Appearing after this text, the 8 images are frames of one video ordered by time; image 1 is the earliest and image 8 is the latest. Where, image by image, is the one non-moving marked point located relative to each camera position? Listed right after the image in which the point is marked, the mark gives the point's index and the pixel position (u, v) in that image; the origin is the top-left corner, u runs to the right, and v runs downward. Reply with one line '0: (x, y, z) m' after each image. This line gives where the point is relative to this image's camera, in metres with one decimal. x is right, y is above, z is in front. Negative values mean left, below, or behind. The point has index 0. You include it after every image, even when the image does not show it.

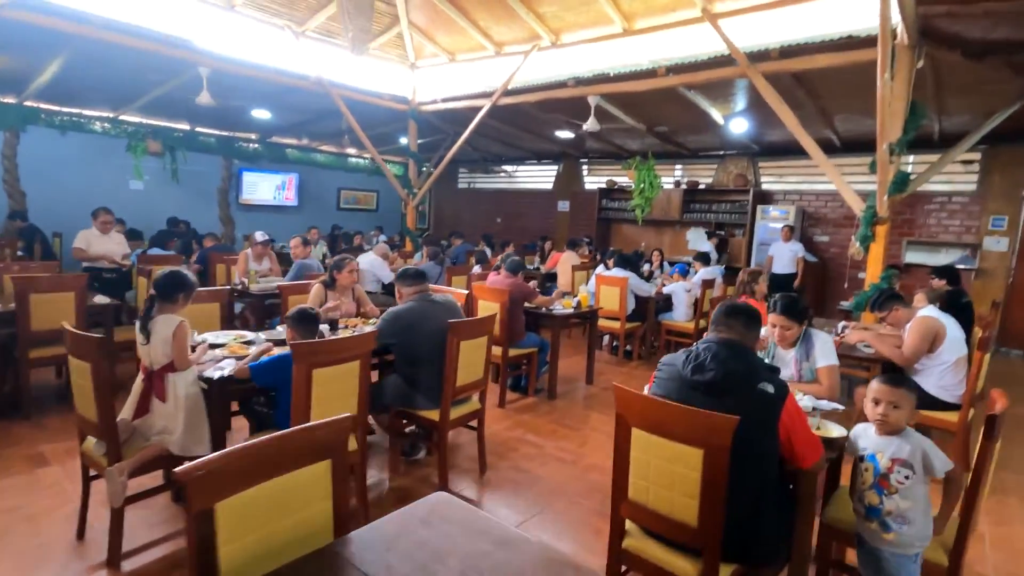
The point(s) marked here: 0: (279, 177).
0: (-4.2, +2.0, +9.6) m
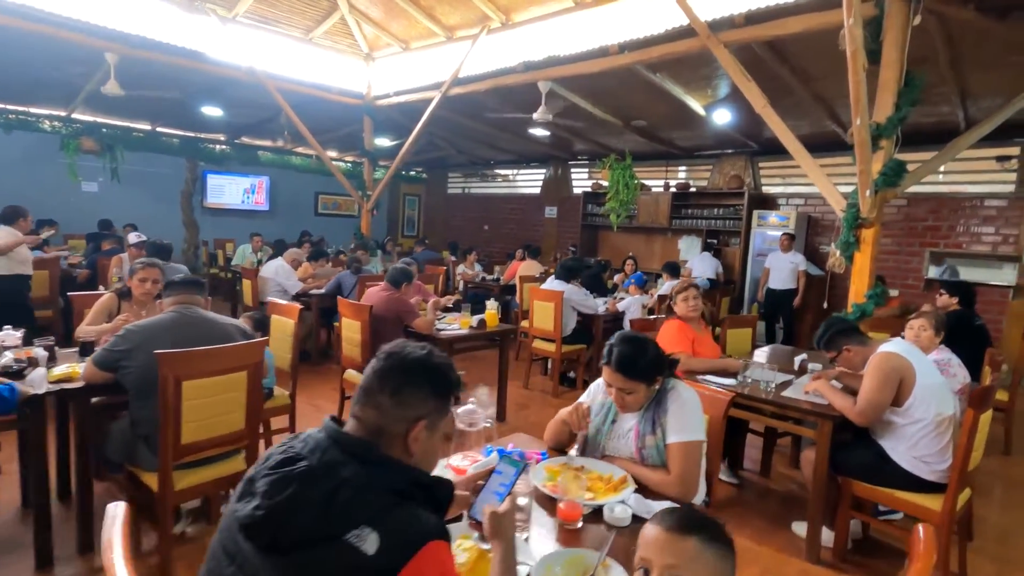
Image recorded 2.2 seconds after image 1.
0: (-4.5, +1.9, +9.2) m
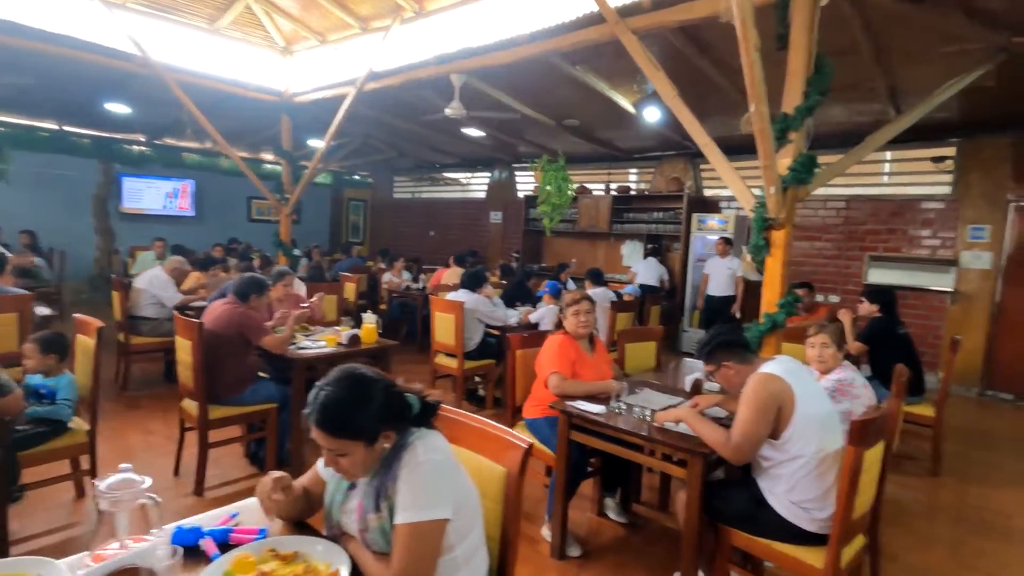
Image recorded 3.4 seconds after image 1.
0: (-5.5, +1.7, +8.6) m
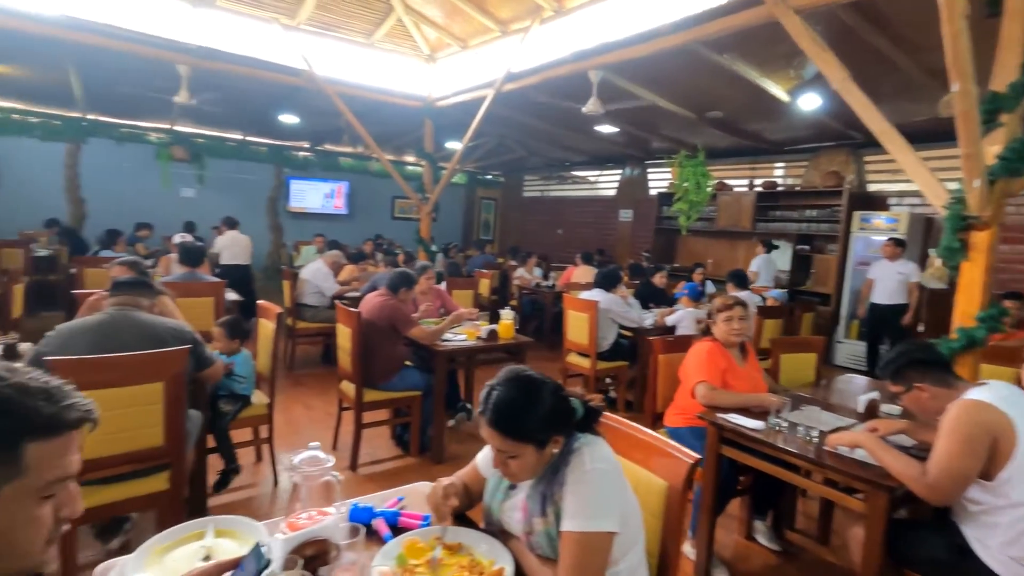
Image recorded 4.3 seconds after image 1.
0: (-3.3, +1.8, +9.5) m
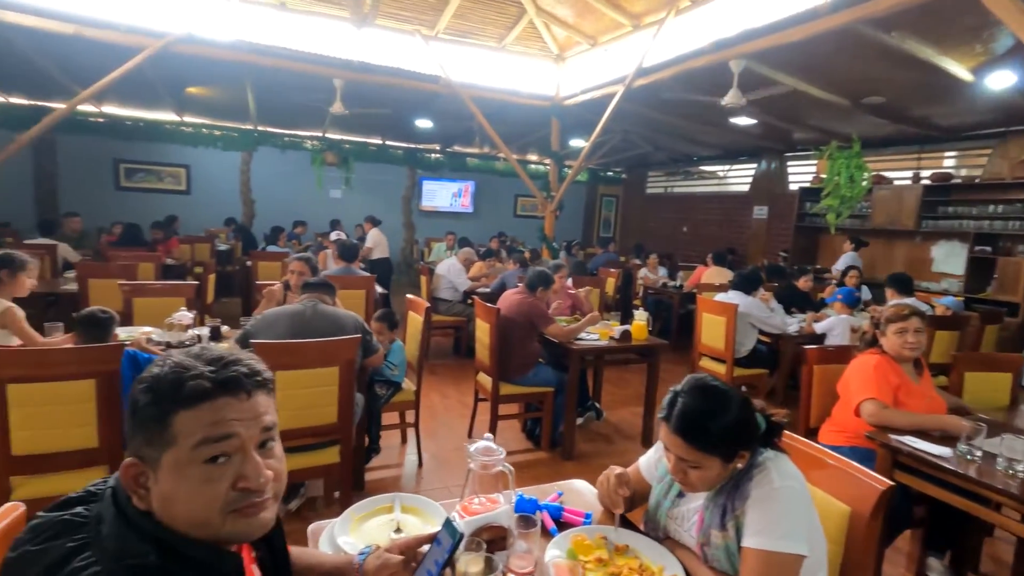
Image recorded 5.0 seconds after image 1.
0: (-1.0, +1.9, +10.0) m
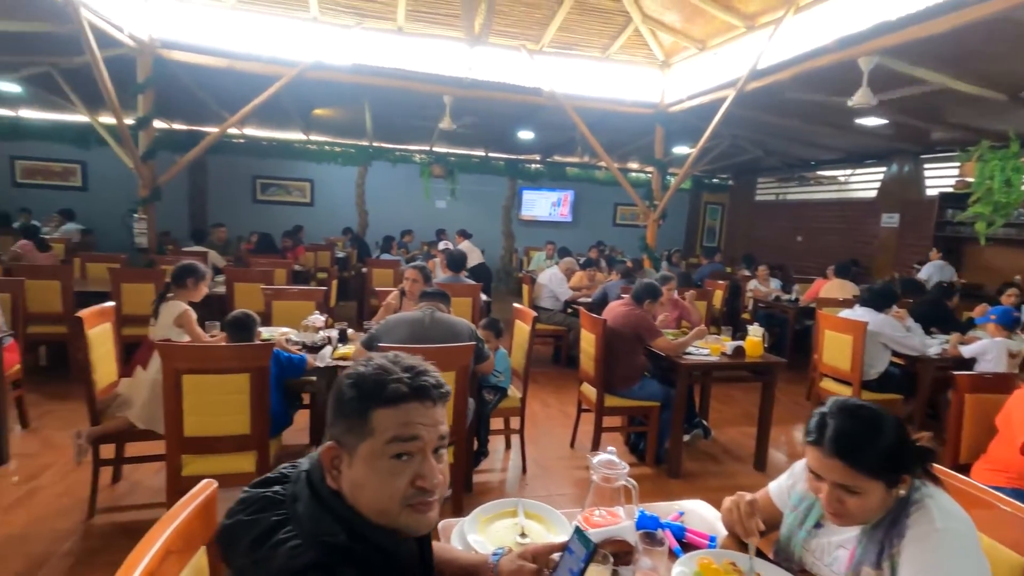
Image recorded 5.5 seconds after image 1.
0: (+0.8, +1.8, +10.1) m
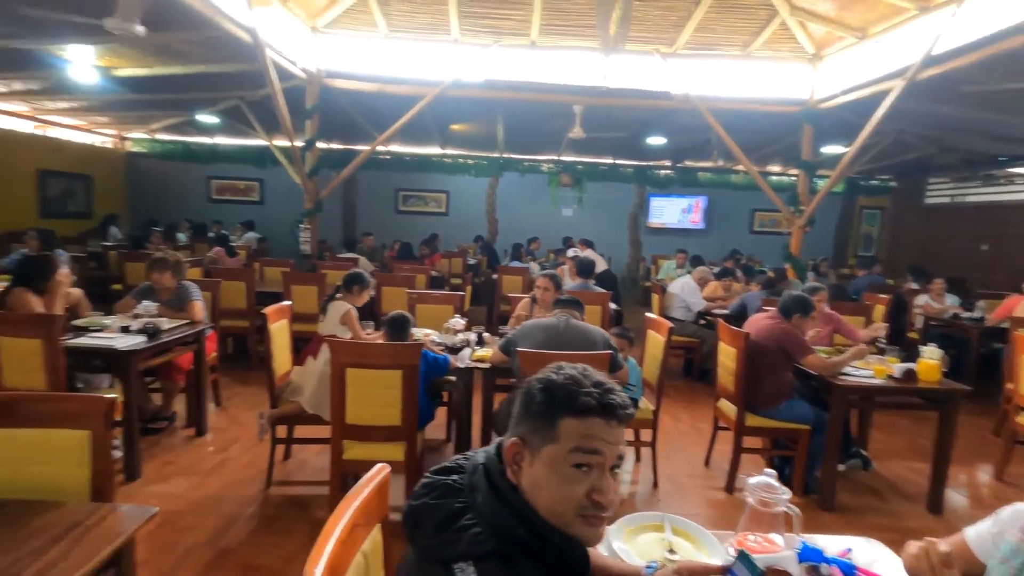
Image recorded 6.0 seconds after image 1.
0: (+3.2, +1.6, +9.7) m
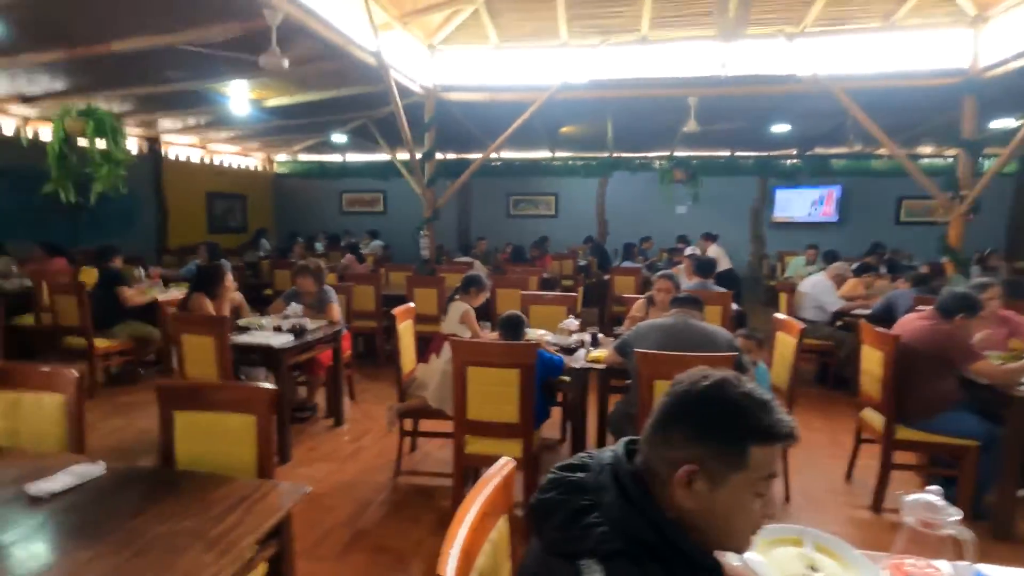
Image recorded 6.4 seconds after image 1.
0: (+5.1, +1.6, +8.8) m
